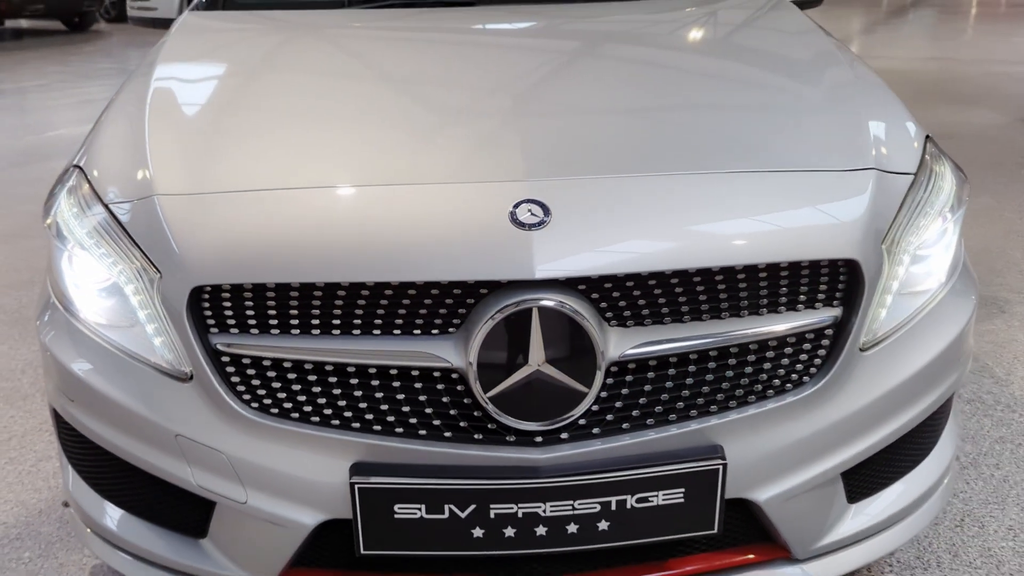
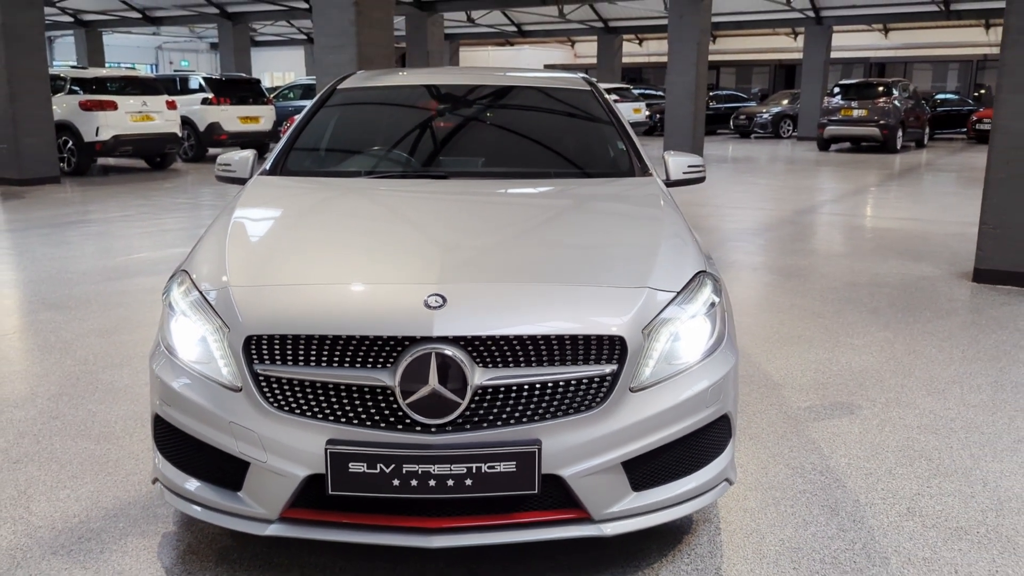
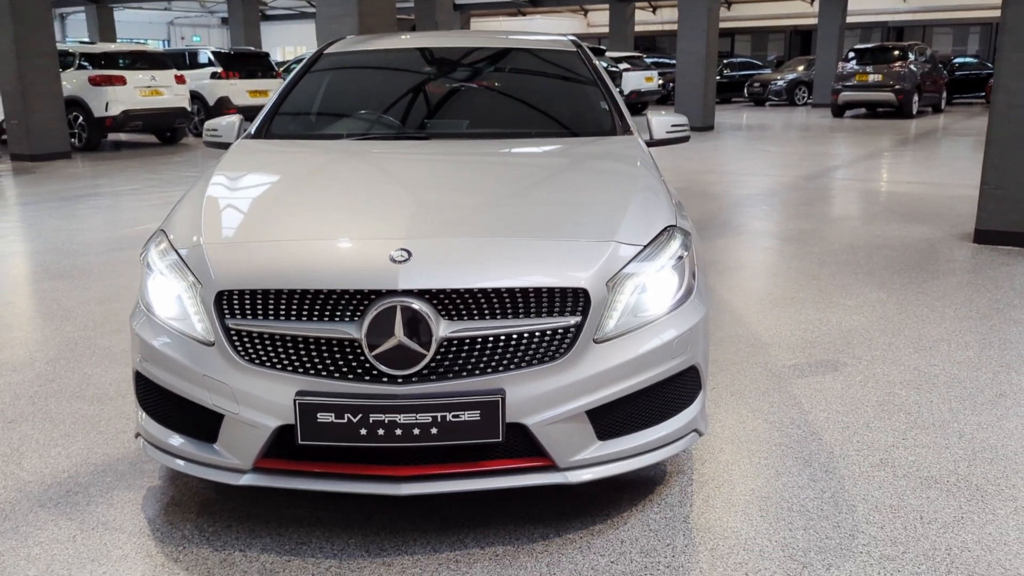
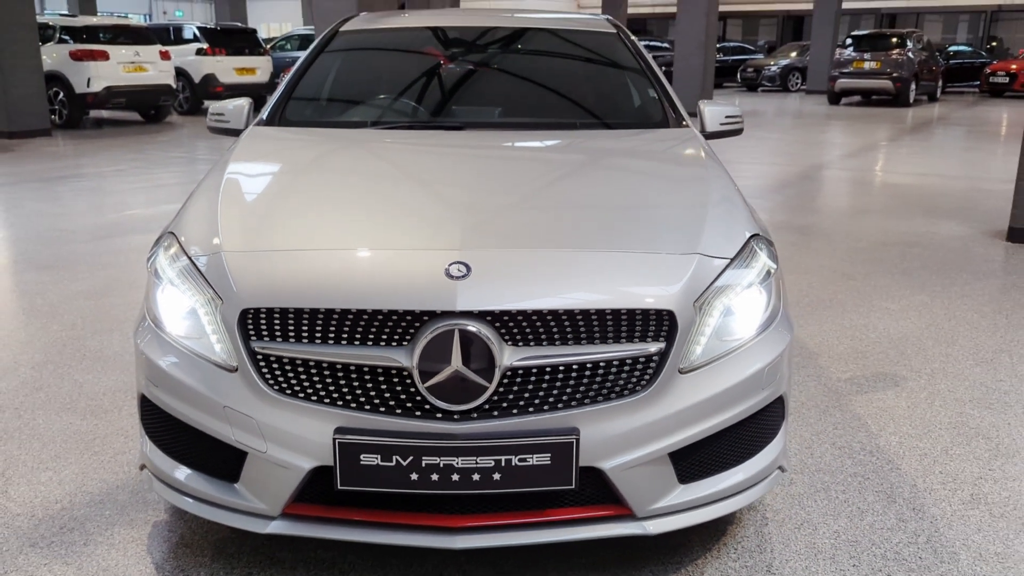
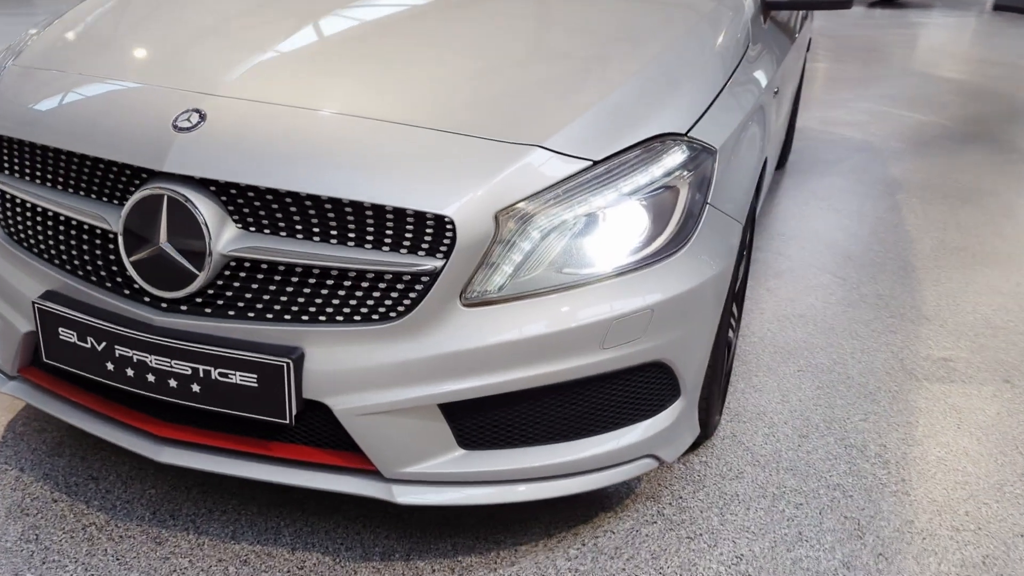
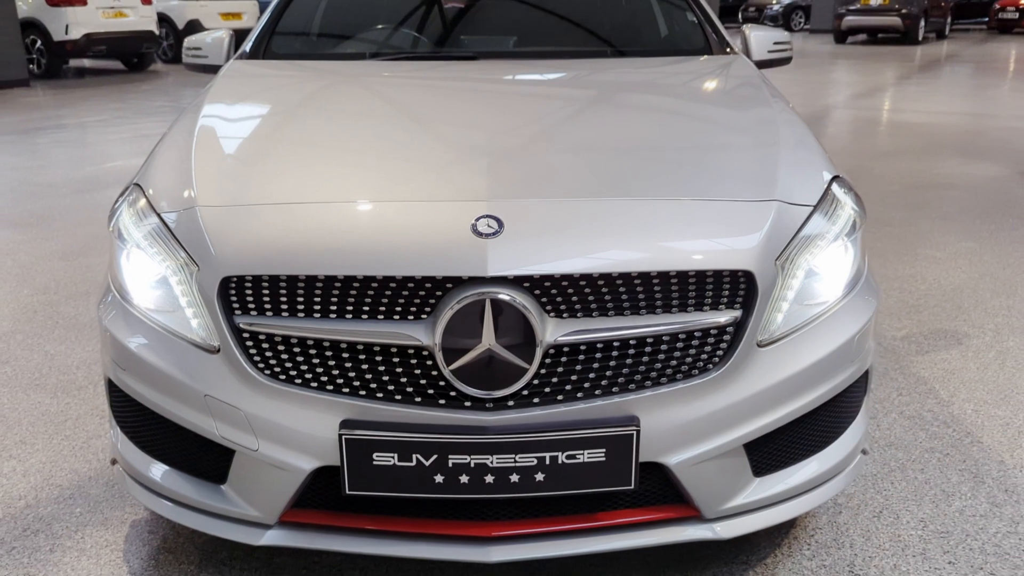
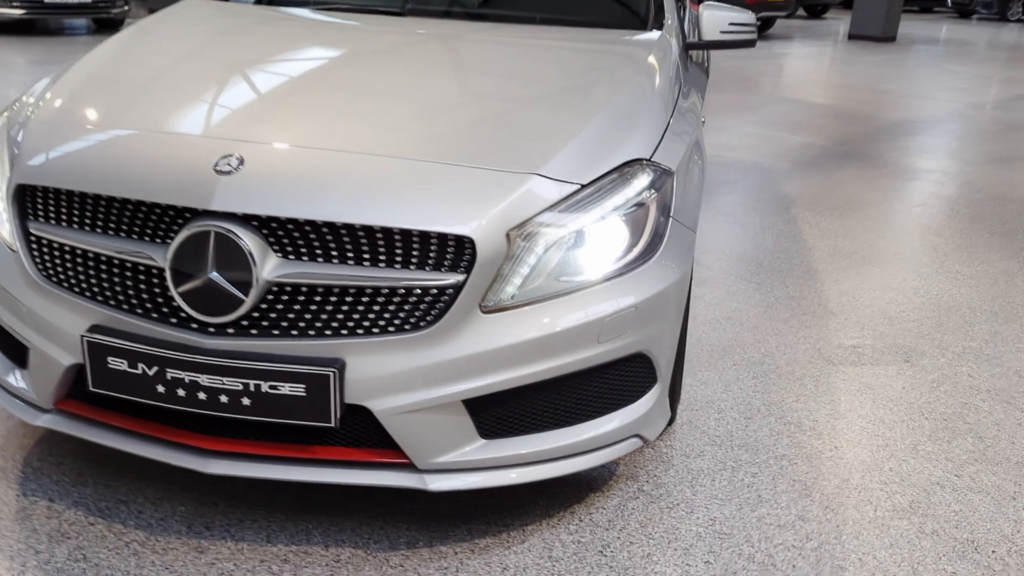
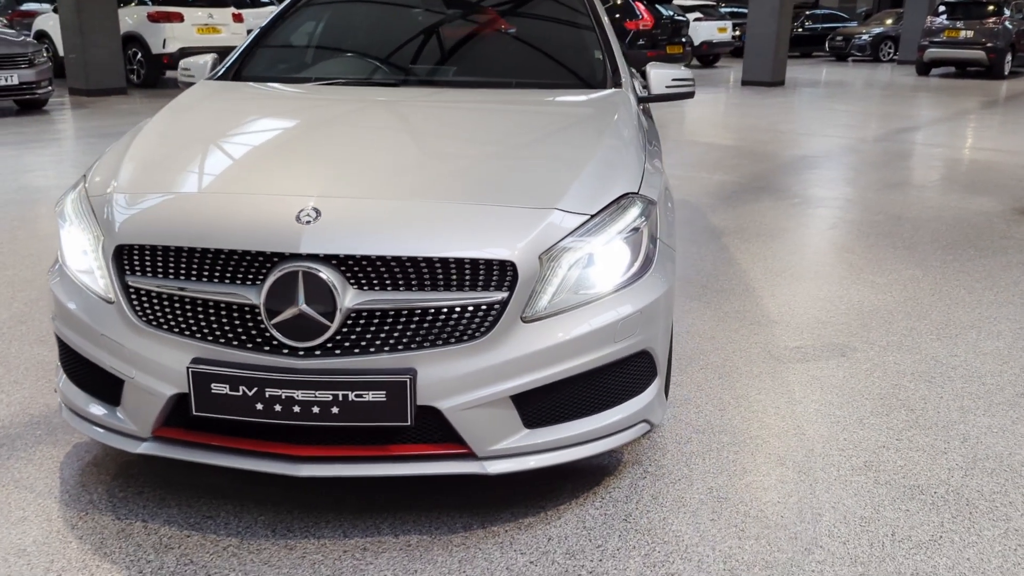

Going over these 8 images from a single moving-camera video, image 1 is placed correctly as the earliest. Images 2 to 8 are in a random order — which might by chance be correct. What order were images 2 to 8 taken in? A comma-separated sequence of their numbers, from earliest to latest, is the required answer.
6, 4, 2, 3, 8, 7, 5
